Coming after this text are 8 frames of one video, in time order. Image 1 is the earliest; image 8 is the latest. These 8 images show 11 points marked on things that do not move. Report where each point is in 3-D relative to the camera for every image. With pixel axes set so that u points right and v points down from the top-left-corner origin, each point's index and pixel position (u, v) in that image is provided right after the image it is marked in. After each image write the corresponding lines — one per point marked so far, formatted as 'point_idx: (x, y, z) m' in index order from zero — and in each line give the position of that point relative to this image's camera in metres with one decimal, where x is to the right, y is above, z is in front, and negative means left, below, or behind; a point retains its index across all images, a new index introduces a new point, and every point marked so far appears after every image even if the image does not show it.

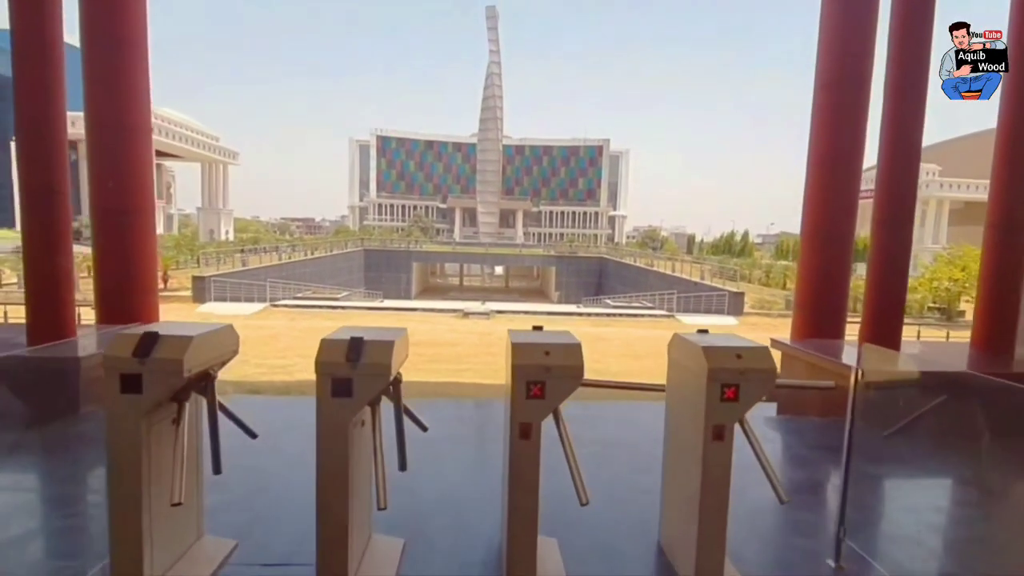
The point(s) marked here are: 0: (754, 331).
0: (+7.1, -1.2, +15.1) m
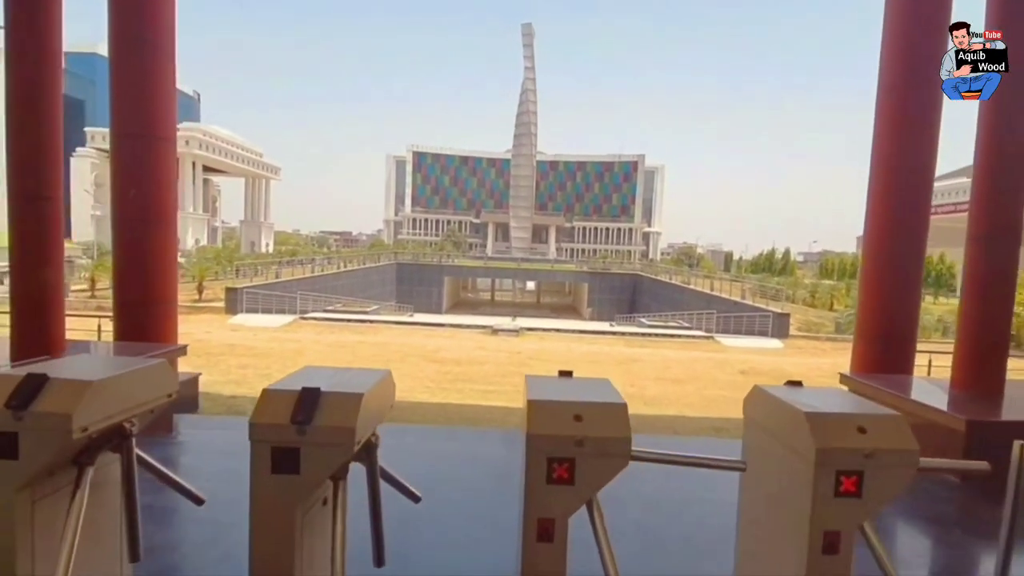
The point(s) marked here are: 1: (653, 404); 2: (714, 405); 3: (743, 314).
0: (+7.9, -1.8, +14.1) m
1: (+2.4, -2.0, +8.8) m
2: (+3.5, -2.0, +8.9) m
3: (+8.4, -1.0, +18.4) m
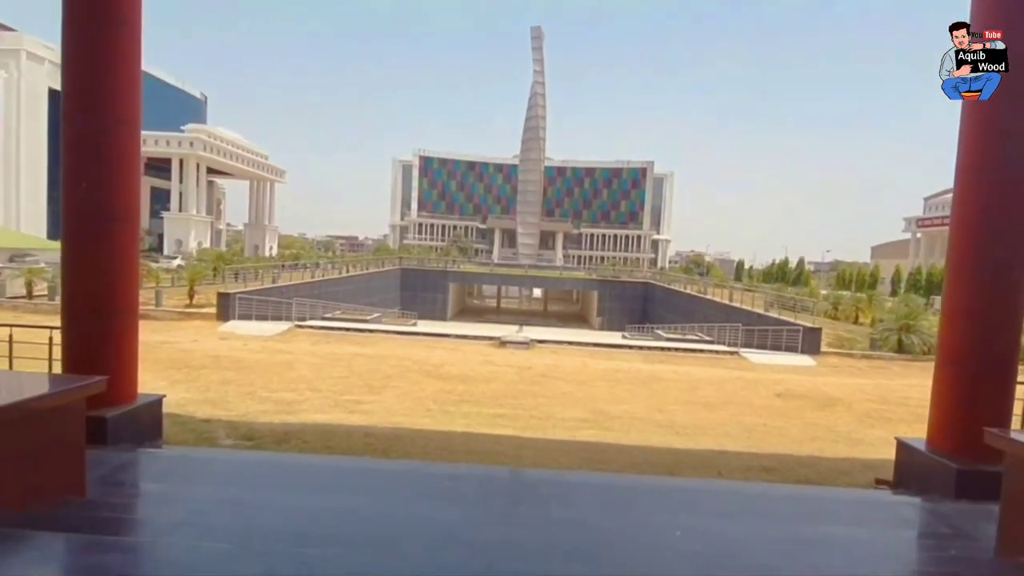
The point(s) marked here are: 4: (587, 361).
0: (+8.2, -2.2, +12.9) m
1: (+2.6, -2.2, +7.7) m
2: (+3.7, -2.3, +7.8) m
3: (+8.7, -1.4, +17.2) m
4: (+1.9, -1.9, +13.0) m
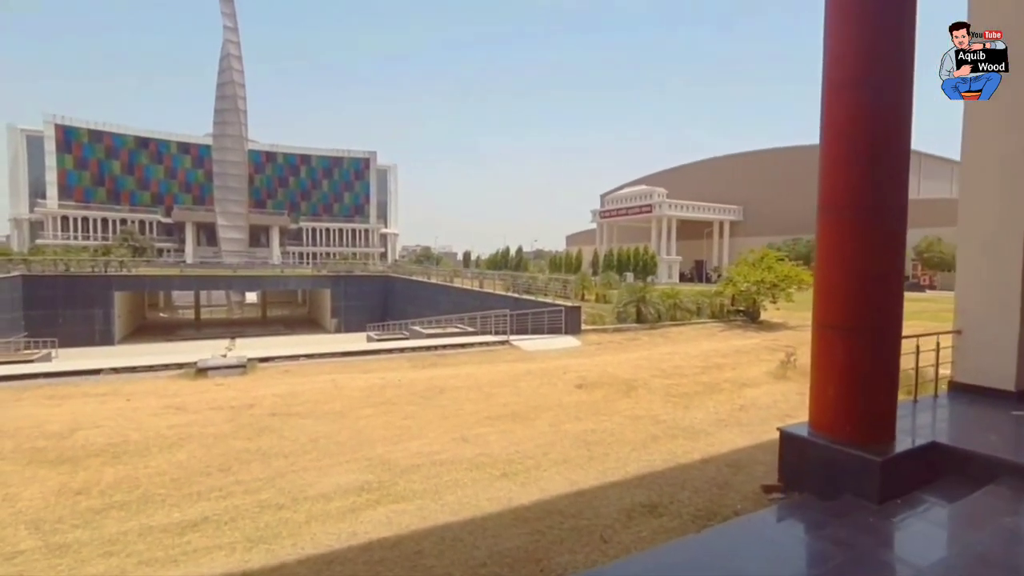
0: (+2.3, -1.6, +12.5) m
1: (+0.1, -1.9, +5.3) m
2: (+1.0, -1.9, +5.9) m
3: (+0.5, -0.8, +16.5) m
4: (-3.2, -1.7, +9.5) m
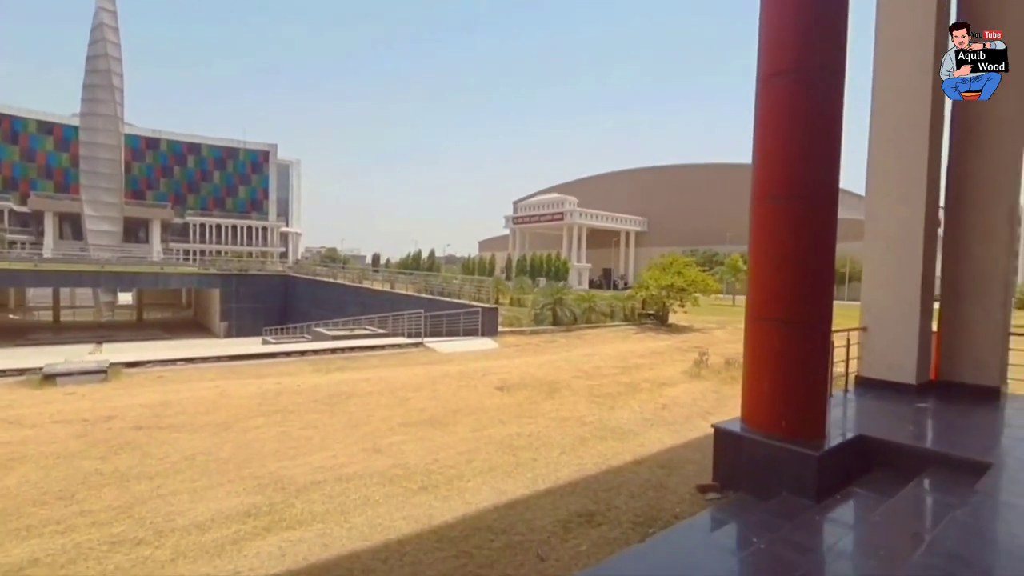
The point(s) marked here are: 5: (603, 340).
0: (+0.3, -1.6, +12.2) m
1: (-0.7, -1.8, +4.7) m
2: (+0.2, -1.8, +5.4) m
3: (-2.1, -0.8, +15.8) m
4: (-4.6, -1.6, +8.2) m
5: (+2.5, -1.4, +14.3) m
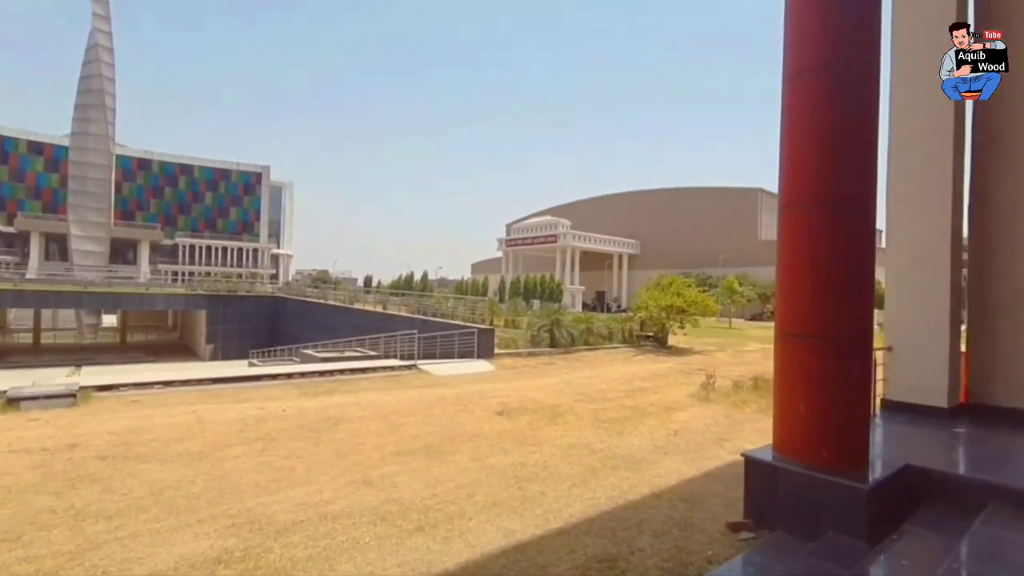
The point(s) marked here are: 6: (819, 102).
0: (+0.2, -2.0, +11.6) m
1: (-0.6, -1.9, +4.1) m
2: (+0.2, -1.9, +4.9) m
3: (-2.2, -1.4, +15.3) m
4: (-4.6, -1.8, +7.6) m
5: (+2.4, -2.0, +13.8) m
6: (+2.5, +1.5, +4.2) m
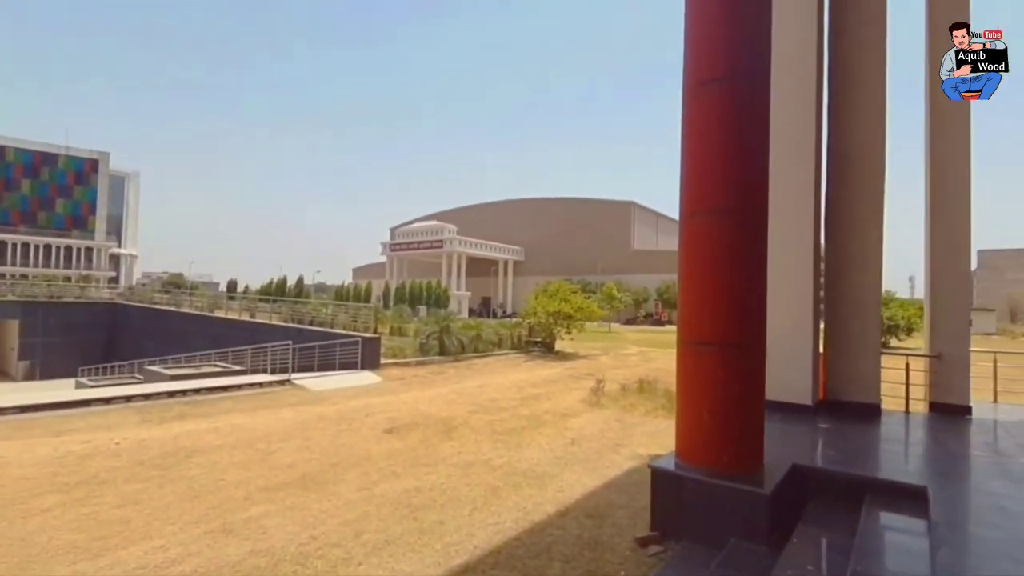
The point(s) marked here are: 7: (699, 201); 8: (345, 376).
0: (-2.2, -2.1, +11.0) m
1: (-1.3, -1.9, +3.5) m
2: (-0.7, -2.0, +4.4) m
3: (-5.4, -1.6, +14.0) m
4: (-6.0, -1.9, +6.0) m
5: (-0.5, -2.1, +13.6) m
6: (+1.7, +1.5, +4.3) m
7: (+1.6, +0.7, +4.3) m
8: (-3.8, -2.0, +11.7) m
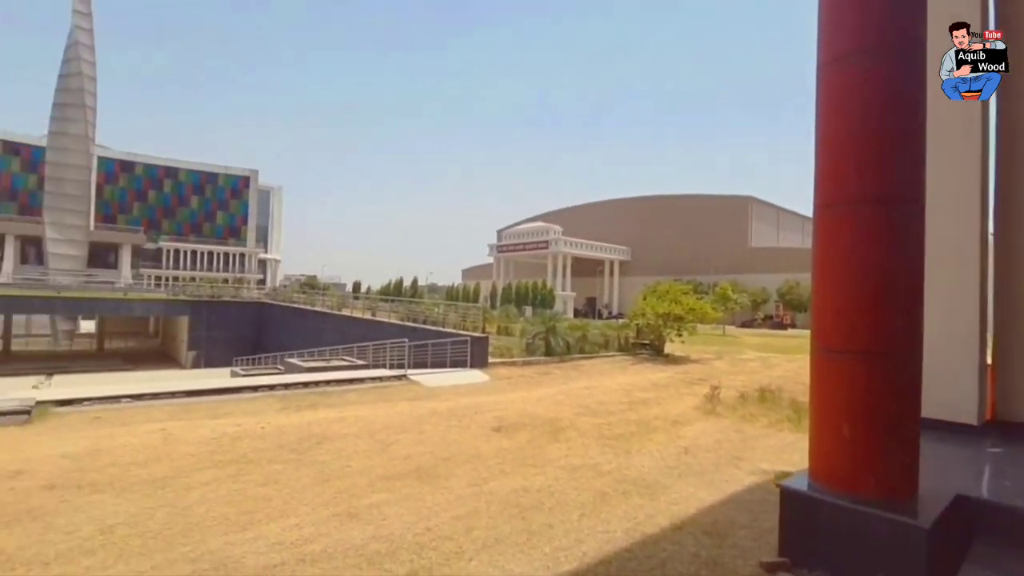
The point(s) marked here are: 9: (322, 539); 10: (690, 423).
0: (+0.1, -2.1, +11.1) m
1: (-0.5, -2.0, +3.6) m
2: (+0.3, -2.0, +4.3) m
3: (-2.4, -1.6, +14.7) m
4: (-4.6, -1.9, +7.0) m
5: (+2.3, -2.2, +13.3) m
6: (+2.6, +1.5, +3.8) m
7: (+2.4, +0.7, +3.9) m
8: (-1.3, -2.0, +12.2) m
9: (-1.5, -1.9, +4.0) m
10: (+2.8, -2.1, +8.2) m
